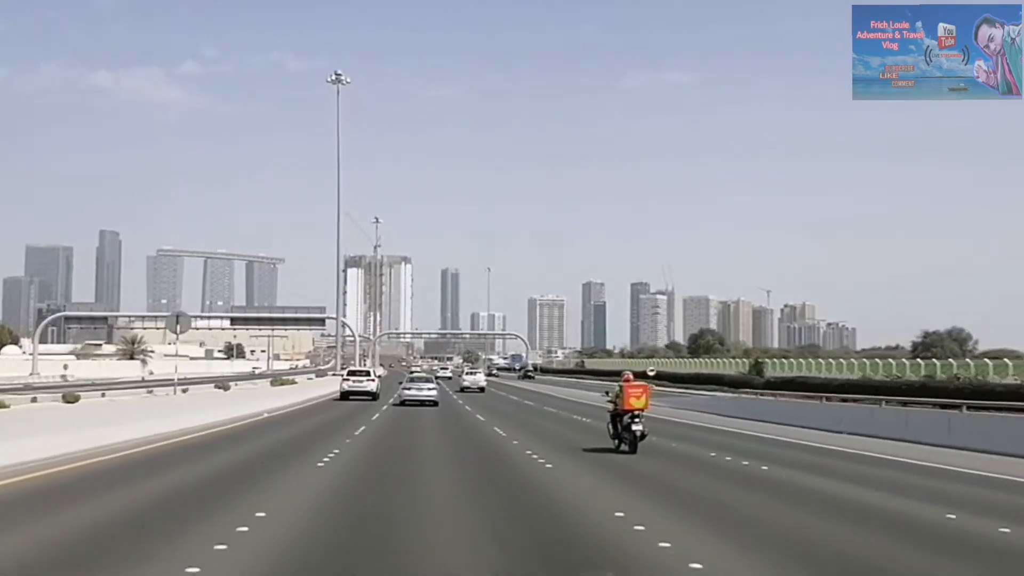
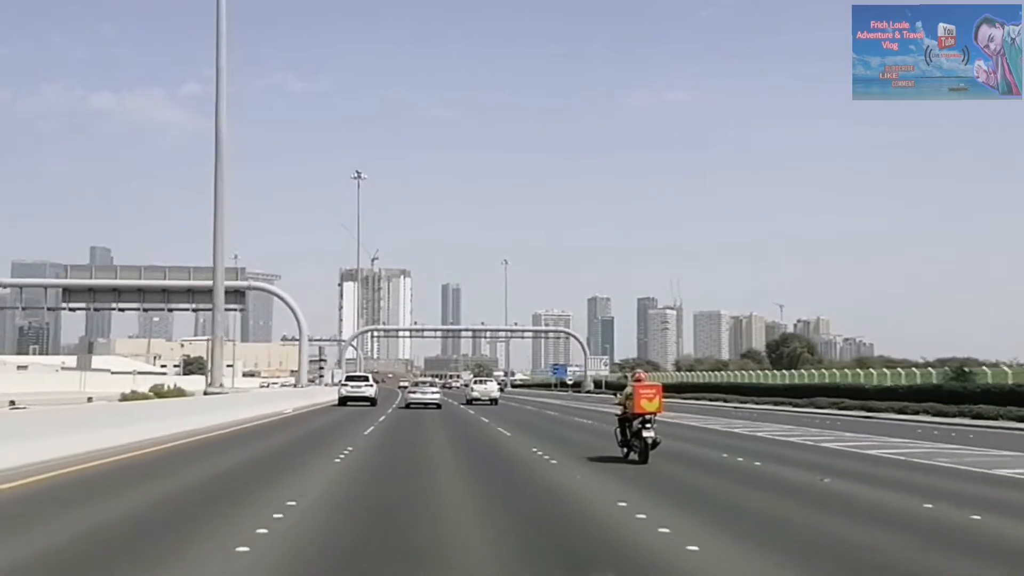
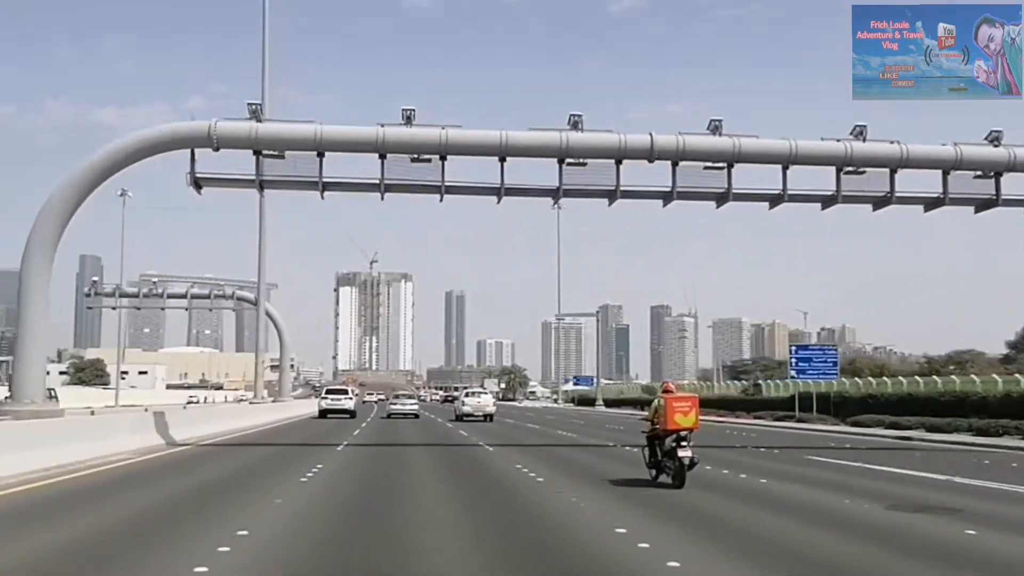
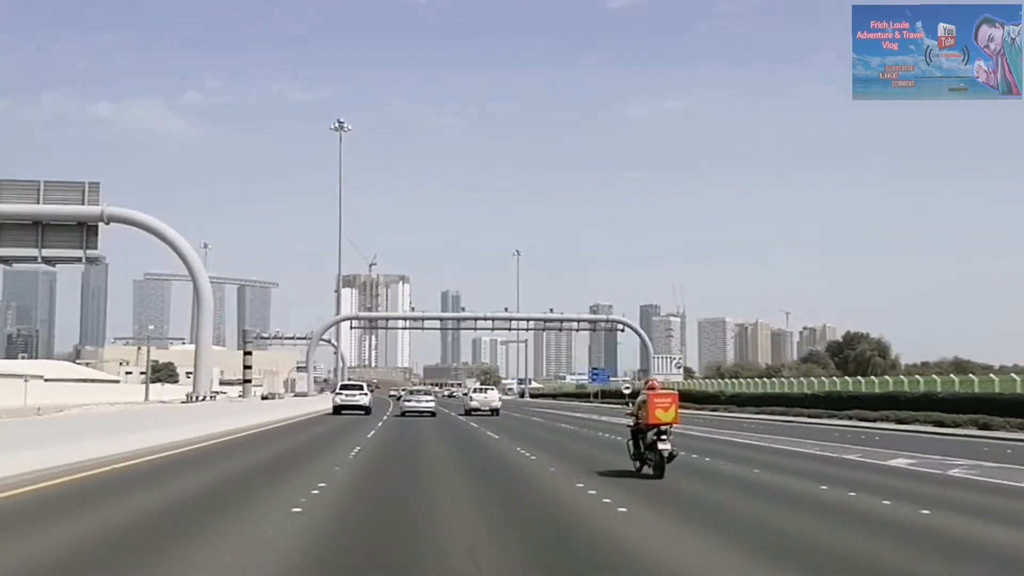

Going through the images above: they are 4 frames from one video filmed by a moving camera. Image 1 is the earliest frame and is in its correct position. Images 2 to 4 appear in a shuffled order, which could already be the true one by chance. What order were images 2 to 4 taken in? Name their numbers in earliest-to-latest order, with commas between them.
2, 4, 3
